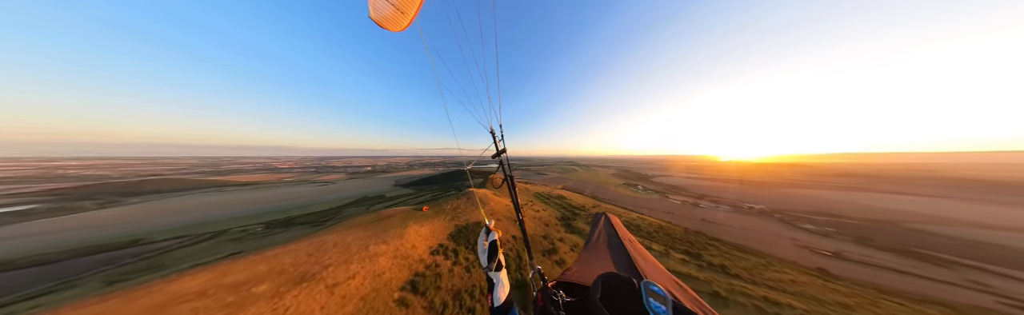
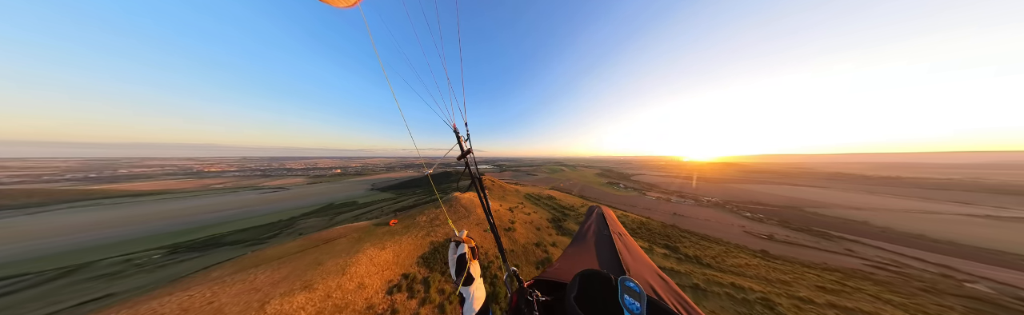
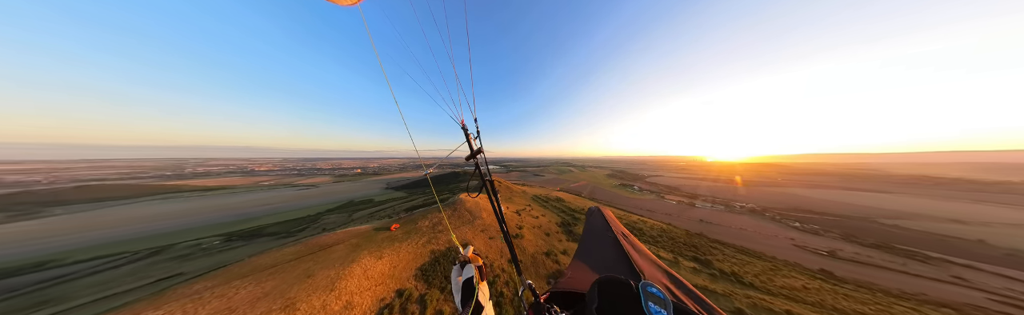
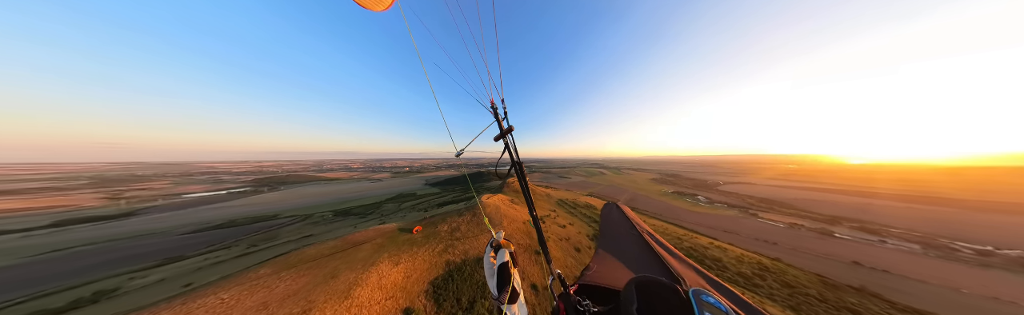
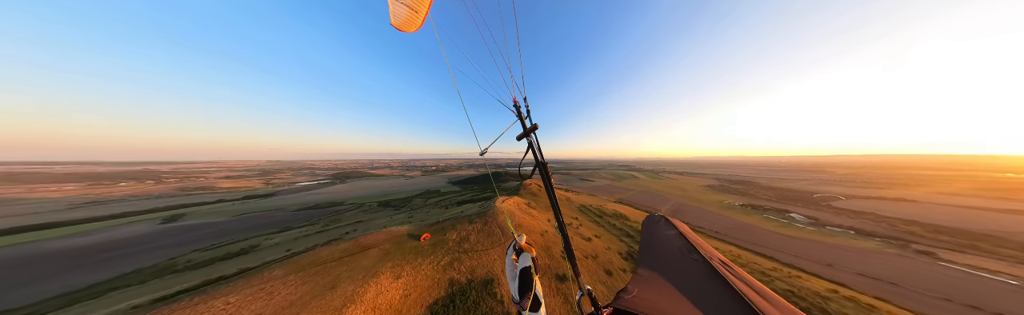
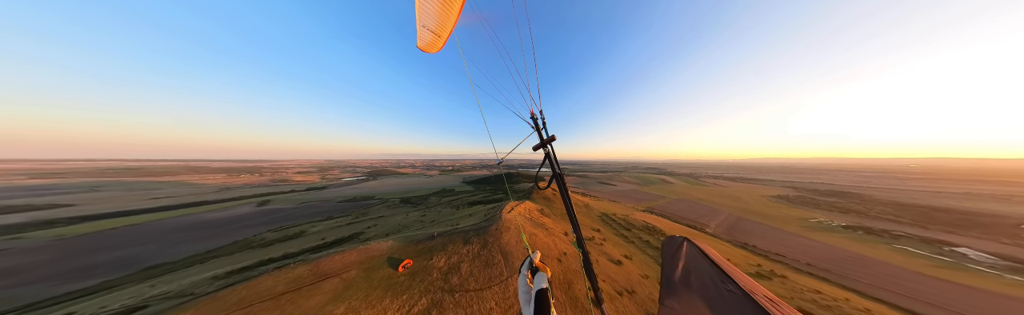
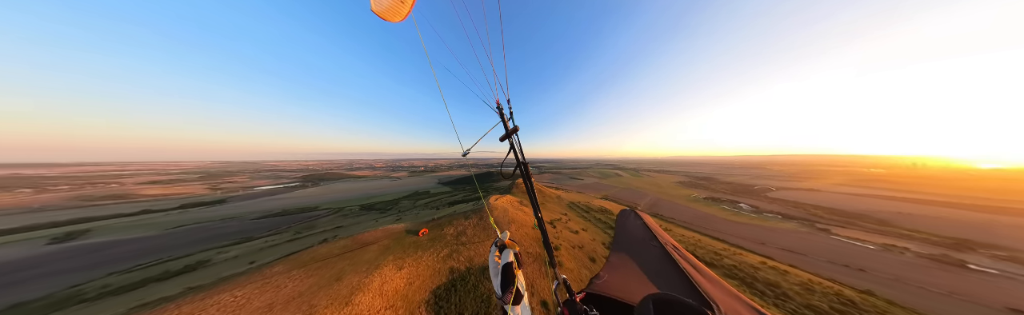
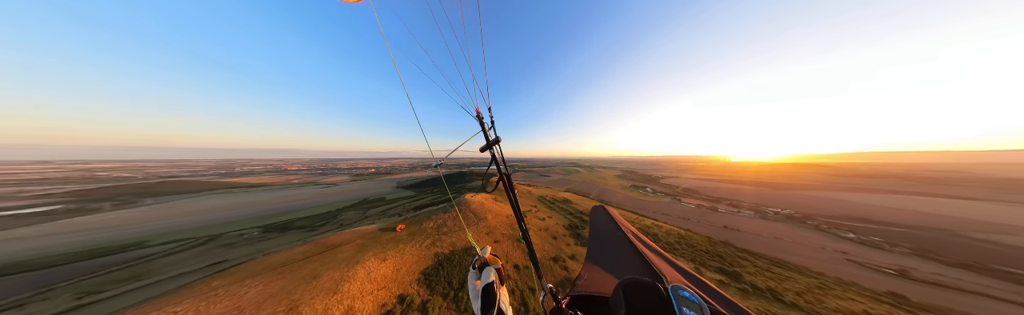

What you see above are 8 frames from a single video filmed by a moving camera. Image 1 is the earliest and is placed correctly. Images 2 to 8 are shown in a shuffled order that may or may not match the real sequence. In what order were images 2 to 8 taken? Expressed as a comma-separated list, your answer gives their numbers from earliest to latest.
2, 3, 8, 4, 7, 5, 6
